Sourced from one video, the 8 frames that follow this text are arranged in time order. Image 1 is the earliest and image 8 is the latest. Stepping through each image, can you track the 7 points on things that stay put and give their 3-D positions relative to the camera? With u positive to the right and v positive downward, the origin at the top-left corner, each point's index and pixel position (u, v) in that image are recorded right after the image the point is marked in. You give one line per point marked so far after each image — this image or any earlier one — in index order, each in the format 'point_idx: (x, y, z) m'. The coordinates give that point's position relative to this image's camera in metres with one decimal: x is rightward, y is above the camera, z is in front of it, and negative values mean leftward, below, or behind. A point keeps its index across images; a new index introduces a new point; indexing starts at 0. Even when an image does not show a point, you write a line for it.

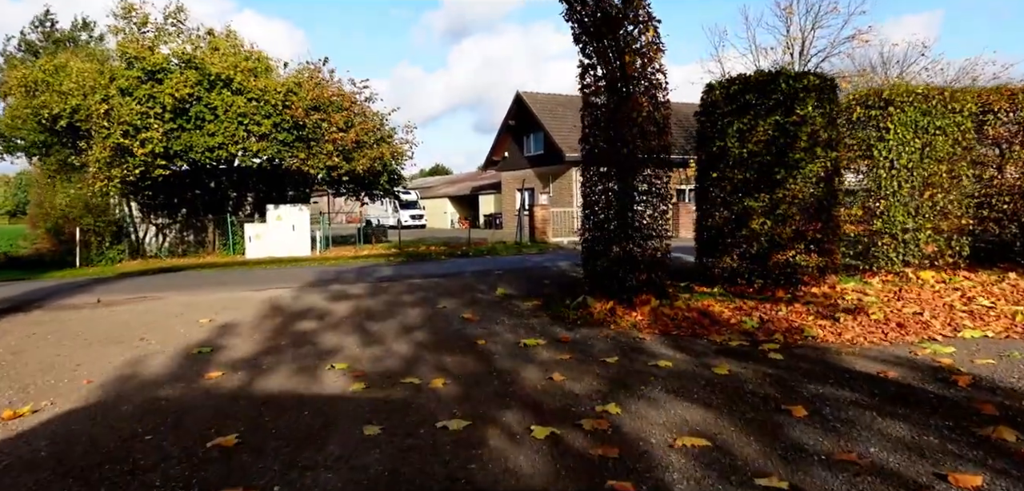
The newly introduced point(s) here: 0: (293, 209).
0: (-7.7, +1.3, +22.1) m
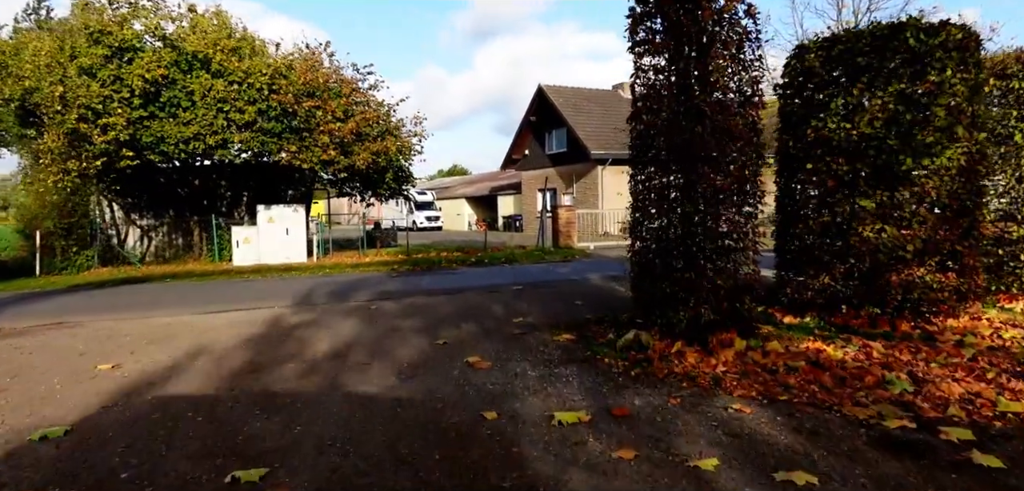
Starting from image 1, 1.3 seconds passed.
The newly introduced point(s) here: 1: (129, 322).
0: (-7.1, +1.1, +20.2) m
1: (-4.7, -1.0, +7.7) m
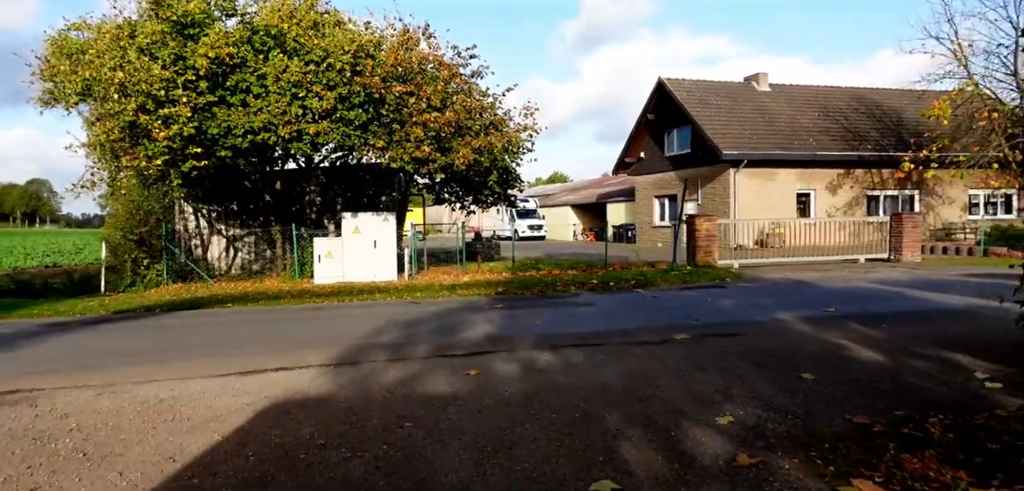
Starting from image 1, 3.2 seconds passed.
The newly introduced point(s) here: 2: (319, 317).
0: (-3.7, +0.8, +17.8) m
1: (-3.2, -1.2, +5.1) m
2: (-3.0, -1.1, +10.4) m
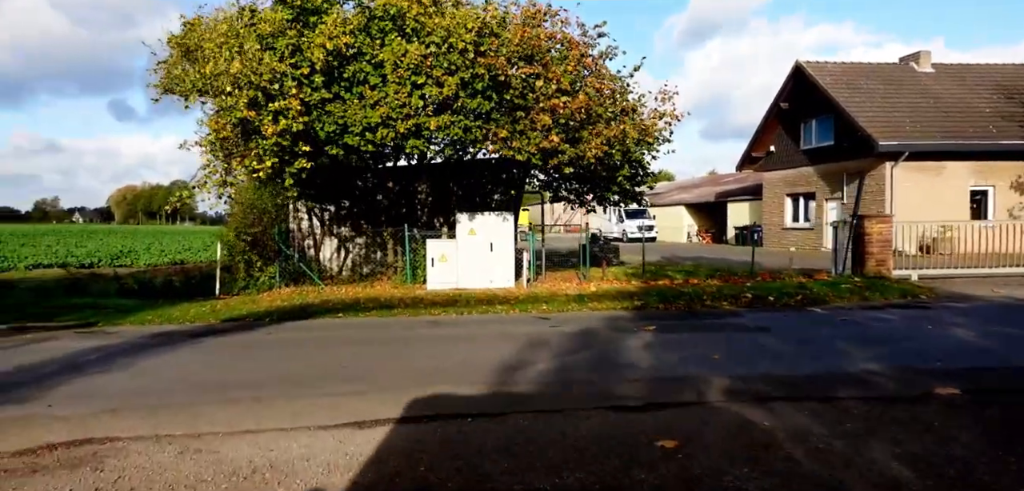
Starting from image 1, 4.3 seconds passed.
0: (-0.5, +0.7, +16.4) m
1: (-2.0, -1.3, +3.8) m
2: (-1.0, -1.2, +9.1) m
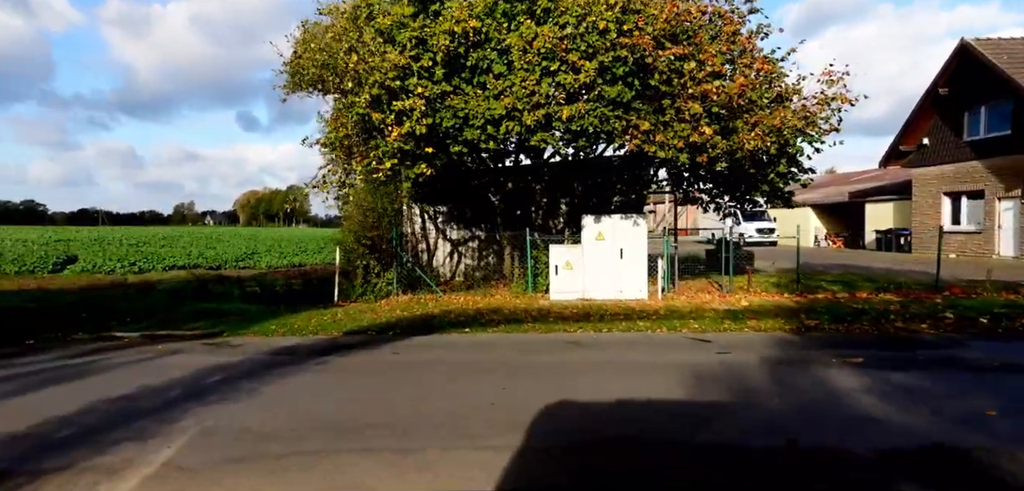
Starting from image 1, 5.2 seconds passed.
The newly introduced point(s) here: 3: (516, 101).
0: (+2.6, +0.5, +15.0) m
1: (-0.8, -1.5, +2.7) m
2: (+1.0, -1.4, +7.8) m
3: (+0.2, +2.3, +10.5) m
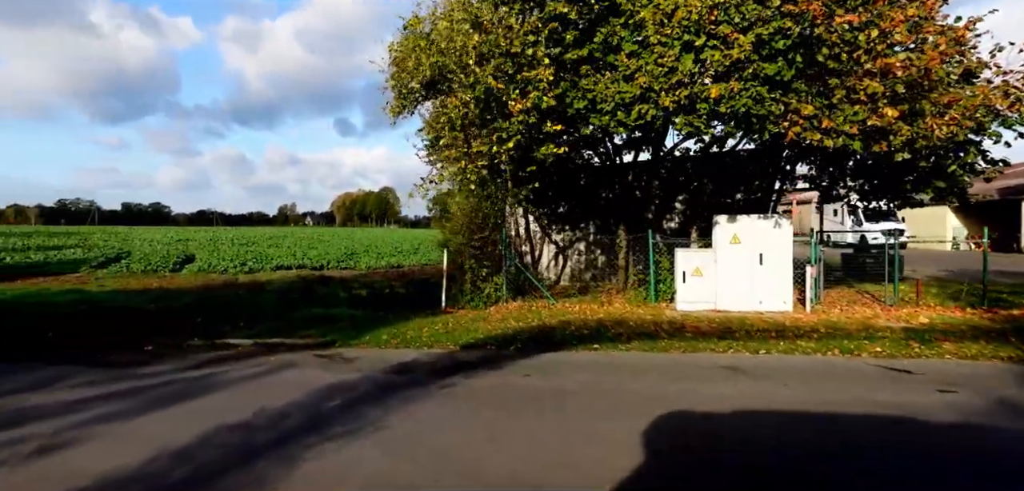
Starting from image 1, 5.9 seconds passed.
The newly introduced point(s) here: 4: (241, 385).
0: (+5.1, +0.4, +13.3) m
1: (+0.1, -1.5, +1.6) m
2: (+2.6, -1.5, +6.4) m
3: (+2.1, +2.2, +9.1) m
4: (-3.4, -1.7, +8.1) m
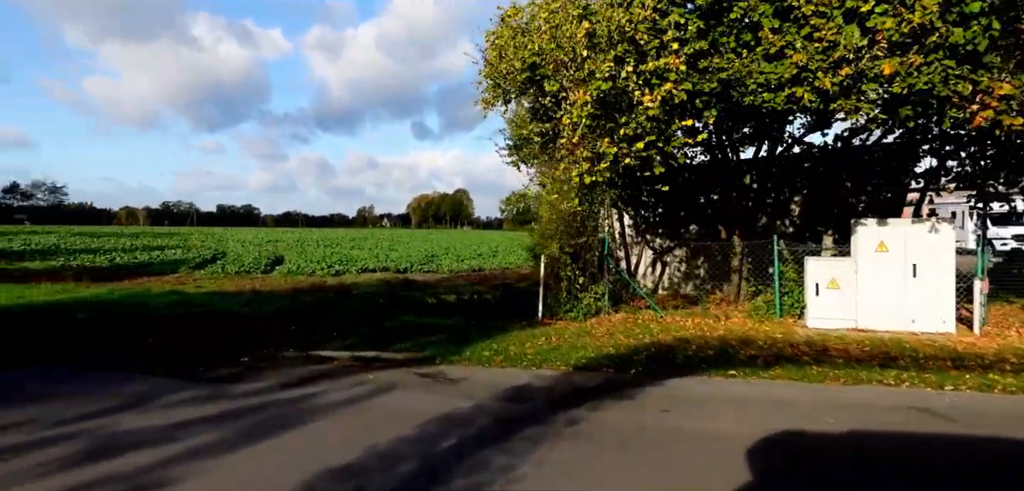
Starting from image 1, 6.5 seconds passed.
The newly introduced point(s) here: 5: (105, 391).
0: (+7.2, +0.2, +11.5) m
1: (+0.8, -1.6, +0.4) m
2: (+3.8, -1.6, +4.9) m
3: (+3.7, +2.0, +7.7) m
4: (-1.9, -1.9, +7.3) m
5: (-5.2, -1.9, +8.2) m
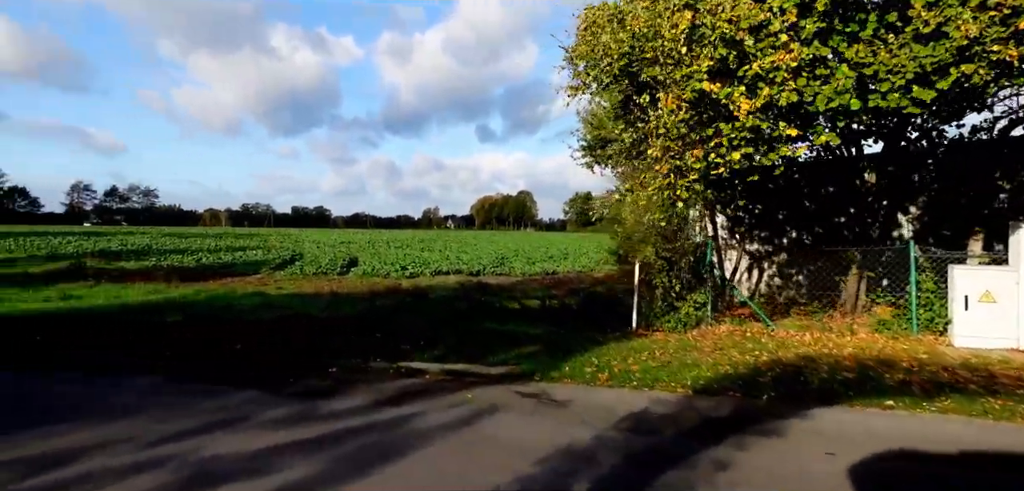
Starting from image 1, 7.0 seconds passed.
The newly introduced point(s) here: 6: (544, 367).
0: (+8.8, +0.1, +9.7) m
1: (+1.3, -1.7, -0.6) m
2: (+4.8, -1.7, +3.5) m
3: (+5.0, +1.9, +6.4) m
4: (-0.7, -1.9, +6.5) m
5: (-3.8, -1.9, +7.8) m
6: (+0.5, -1.9, +10.0) m
